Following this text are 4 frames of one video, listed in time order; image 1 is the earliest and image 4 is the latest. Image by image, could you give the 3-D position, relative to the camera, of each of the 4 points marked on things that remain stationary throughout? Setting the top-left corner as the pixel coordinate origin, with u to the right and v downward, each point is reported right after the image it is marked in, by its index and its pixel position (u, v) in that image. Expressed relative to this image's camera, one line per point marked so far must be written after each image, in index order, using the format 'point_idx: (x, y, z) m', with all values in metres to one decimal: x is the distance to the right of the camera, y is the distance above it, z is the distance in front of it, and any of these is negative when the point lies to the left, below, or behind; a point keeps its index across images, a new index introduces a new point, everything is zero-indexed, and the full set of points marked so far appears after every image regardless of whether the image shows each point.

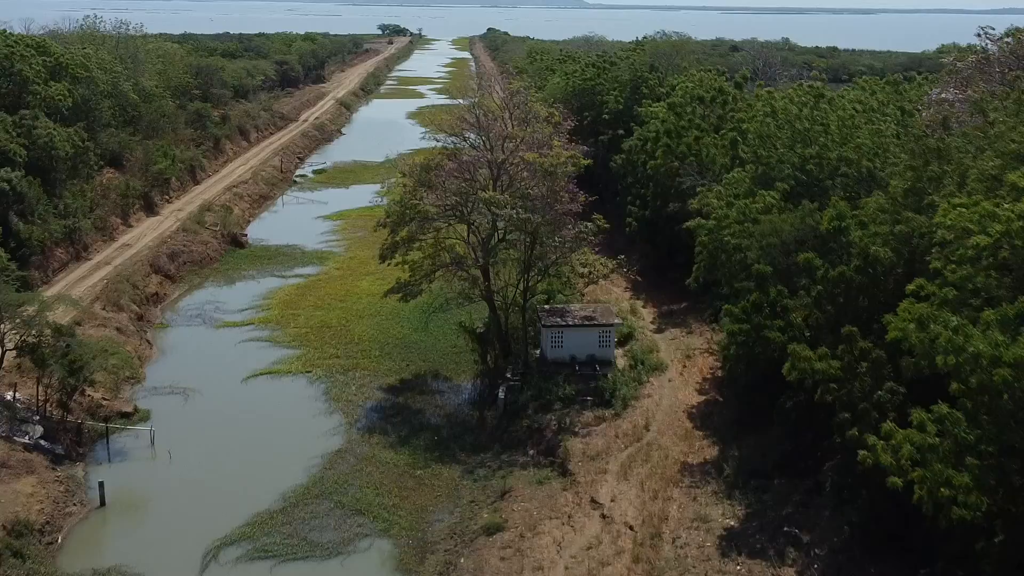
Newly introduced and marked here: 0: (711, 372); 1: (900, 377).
0: (+2.9, -1.3, +18.9) m
1: (+3.4, -0.8, +11.3) m
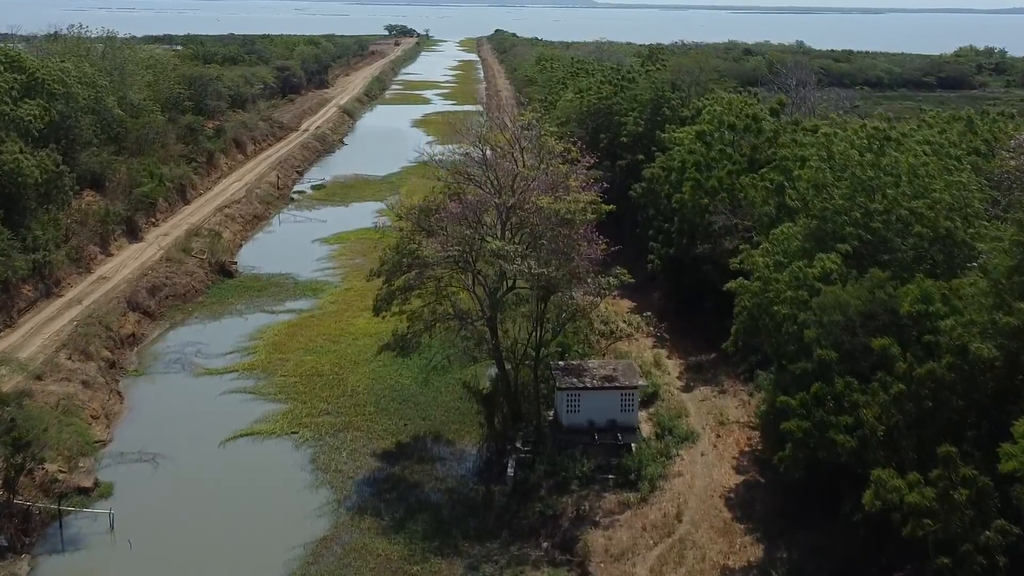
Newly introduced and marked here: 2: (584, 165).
0: (+3.1, -2.0, +16.7) m
1: (+3.5, -1.6, +9.0) m
2: (+1.0, +1.8, +18.5) m
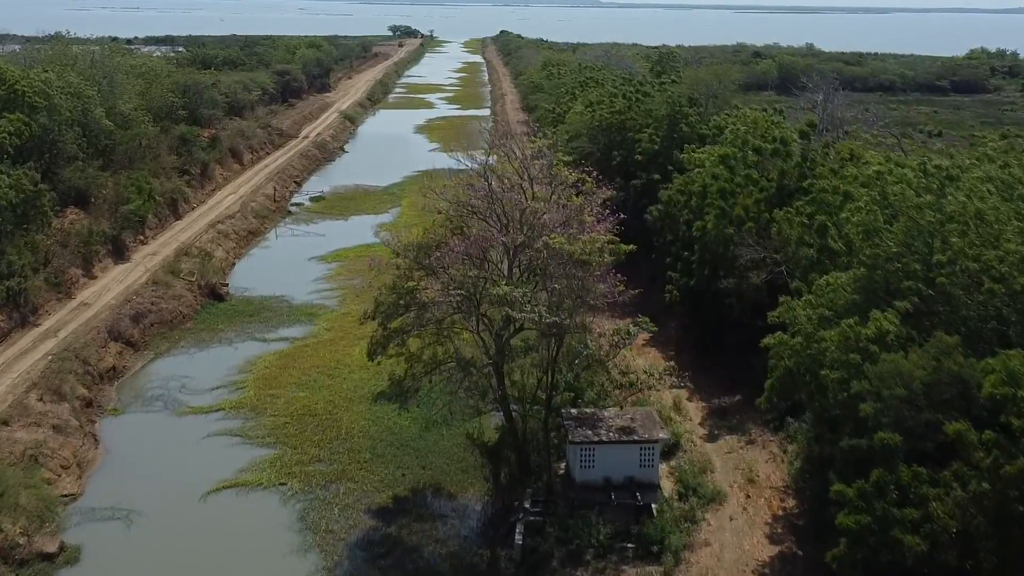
0: (+3.2, -2.6, +15.1) m
1: (+3.6, -2.1, +7.4) m
2: (+1.1, +1.2, +16.9) m
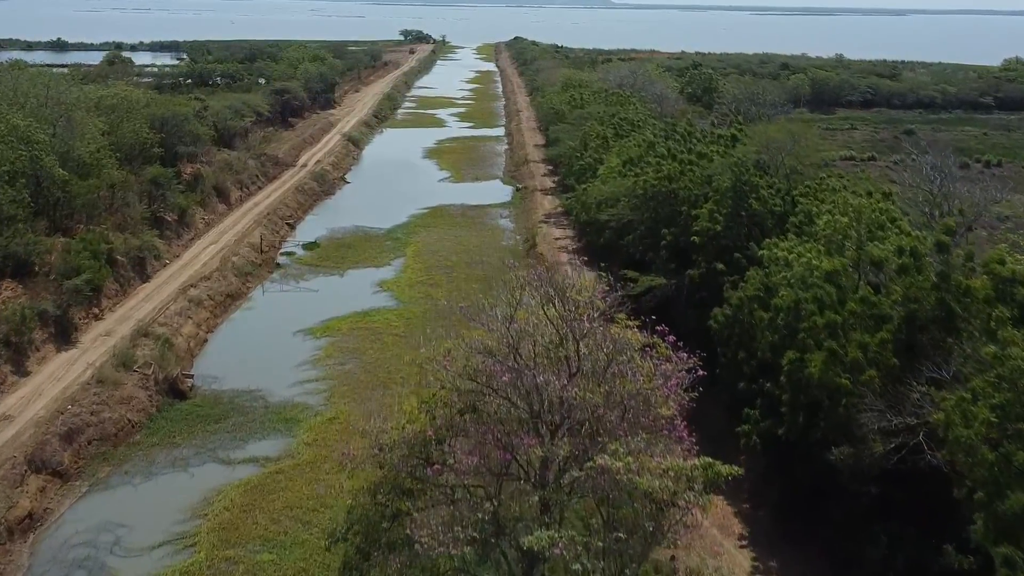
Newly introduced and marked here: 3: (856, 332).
0: (+3.5, -4.3, +10.2) m
1: (+3.8, -3.8, +2.5) m
2: (+1.4, -0.5, +12.1) m
3: (+3.6, -0.4, +13.6) m
